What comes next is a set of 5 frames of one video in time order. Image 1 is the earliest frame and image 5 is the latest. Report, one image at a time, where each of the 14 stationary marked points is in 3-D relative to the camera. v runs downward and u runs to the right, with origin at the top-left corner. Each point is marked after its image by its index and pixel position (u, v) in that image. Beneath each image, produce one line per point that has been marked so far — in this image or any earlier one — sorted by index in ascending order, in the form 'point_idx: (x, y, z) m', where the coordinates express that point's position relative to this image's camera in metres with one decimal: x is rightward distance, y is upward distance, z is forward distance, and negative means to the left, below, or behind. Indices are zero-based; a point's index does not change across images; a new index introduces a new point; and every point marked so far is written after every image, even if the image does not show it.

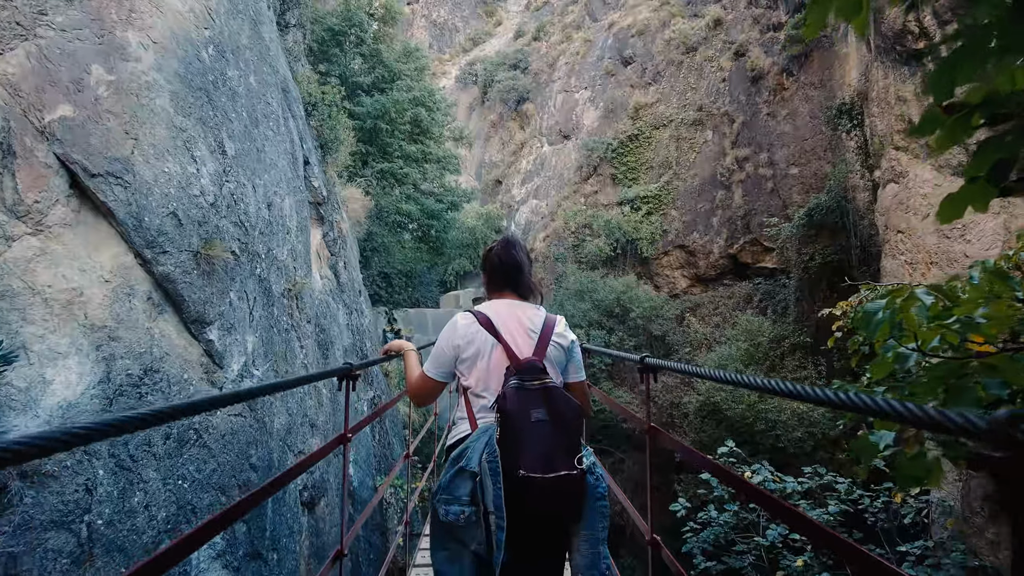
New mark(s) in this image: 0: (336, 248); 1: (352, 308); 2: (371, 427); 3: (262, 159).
0: (-2.0, +0.5, +6.7) m
1: (-2.0, -0.2, +7.1) m
2: (-1.6, -1.6, +6.5) m
3: (-1.9, +1.0, +4.4) m
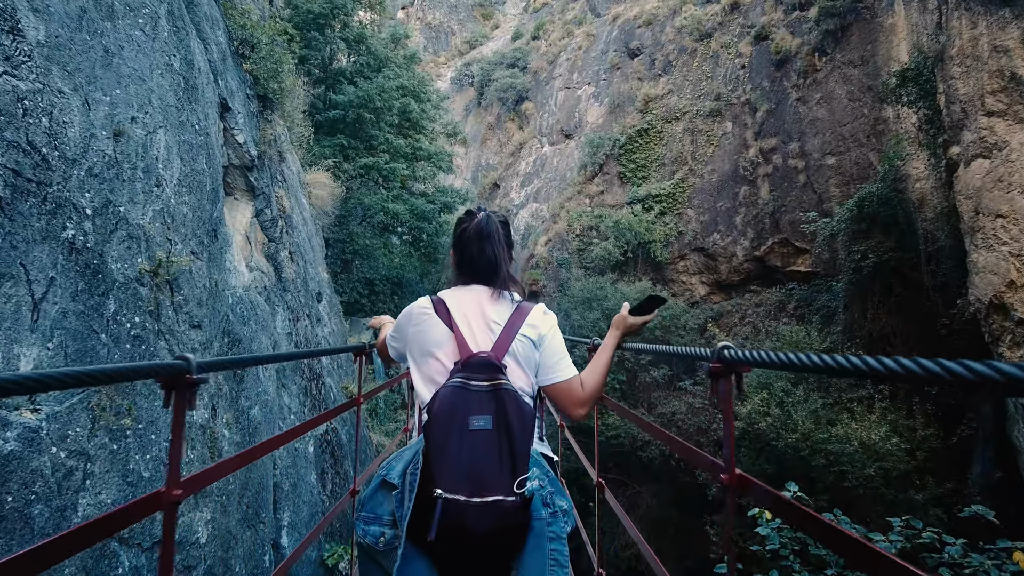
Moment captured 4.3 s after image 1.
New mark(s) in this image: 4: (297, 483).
0: (-2.0, +0.5, +5.0) m
1: (-2.0, -0.2, +5.4) m
2: (-1.6, -1.6, +4.8) m
3: (-1.9, +1.1, +2.7) m
4: (-1.6, -1.5, +4.3) m
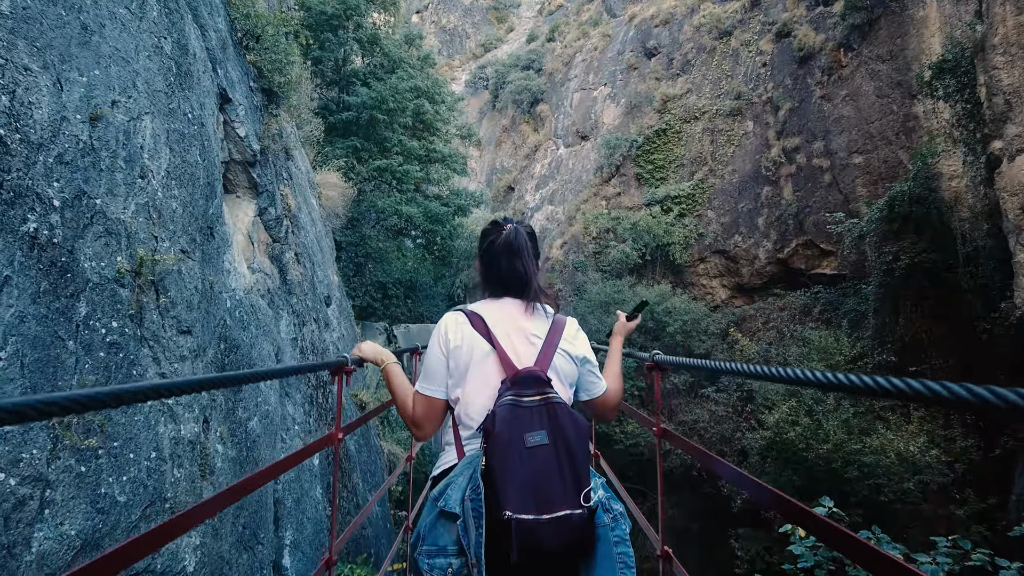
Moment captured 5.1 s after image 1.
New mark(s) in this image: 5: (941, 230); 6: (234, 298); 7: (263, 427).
0: (-1.9, +0.5, +4.8) m
1: (-1.8, -0.3, +5.2) m
2: (-1.5, -1.6, +4.5) m
3: (-1.8, +1.1, +2.5) m
4: (-1.5, -1.5, +4.1) m
5: (+6.3, +0.9, +8.5) m
6: (-1.7, -0.1, +3.6) m
7: (-1.5, -0.9, +3.6) m
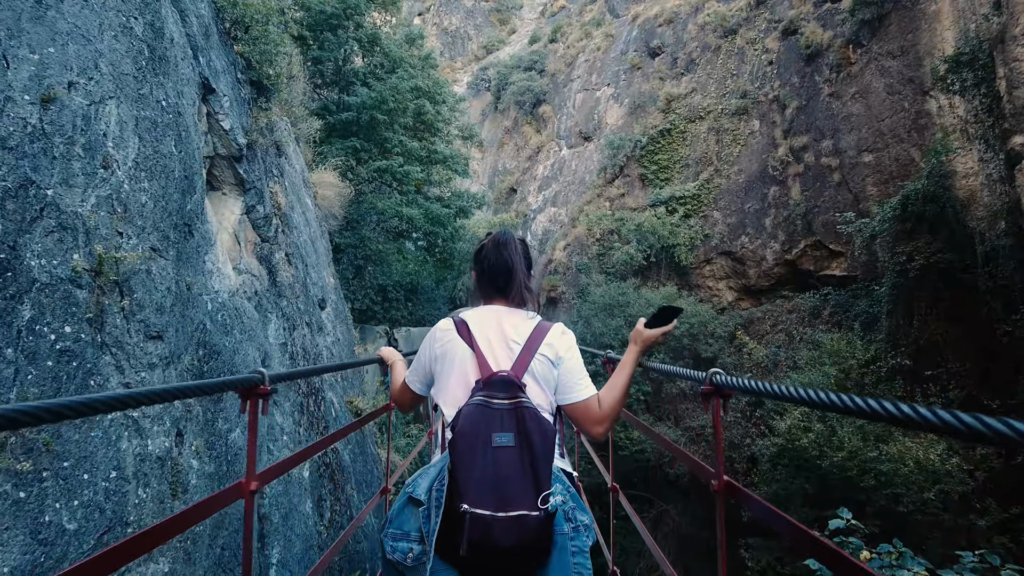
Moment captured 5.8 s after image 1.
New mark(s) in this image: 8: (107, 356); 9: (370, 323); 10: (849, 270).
0: (-1.9, +0.4, +4.5) m
1: (-1.8, -0.3, +4.9) m
2: (-1.5, -1.6, +4.3) m
3: (-1.8, +1.1, +2.3) m
4: (-1.5, -1.5, +3.8) m
5: (+6.3, +0.8, +8.2) m
6: (-1.7, -0.1, +3.4) m
7: (-1.5, -0.9, +3.3) m
8: (-1.6, -0.3, +2.2) m
9: (-3.1, -0.8, +12.7) m
10: (+6.4, +0.3, +11.0) m
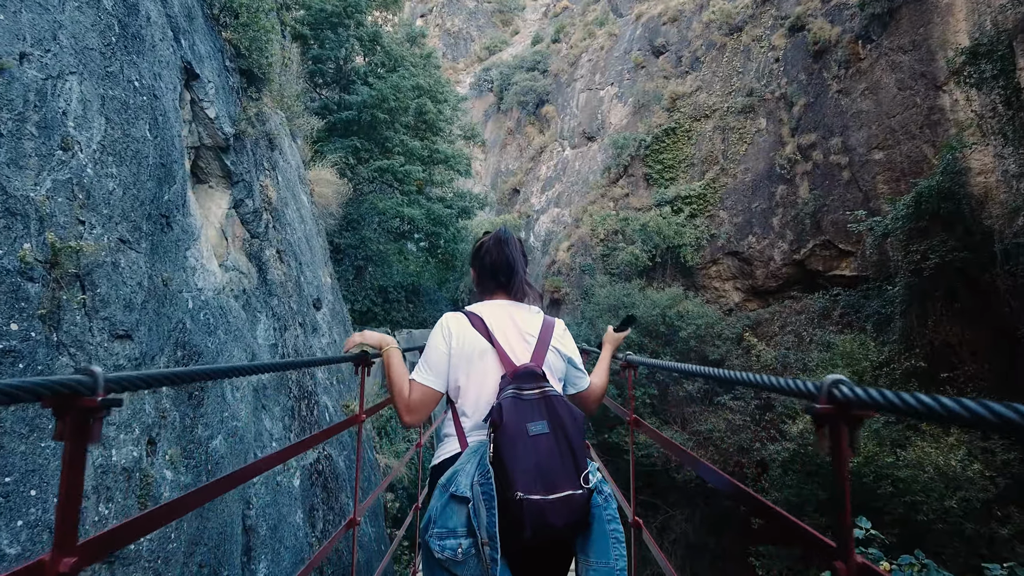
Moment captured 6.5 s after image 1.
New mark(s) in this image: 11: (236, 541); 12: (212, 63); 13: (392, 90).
0: (-1.9, +0.4, +4.3) m
1: (-1.8, -0.3, +4.7) m
2: (-1.4, -1.6, +4.1) m
3: (-1.8, +1.1, +2.0) m
4: (-1.5, -1.5, +3.6) m
5: (+6.4, +0.8, +8.0) m
6: (-1.7, -0.1, +3.2) m
7: (-1.5, -0.9, +3.1) m
8: (-1.6, -0.2, +2.0) m
9: (-3.0, -0.8, +12.4) m
10: (+6.5, +0.3, +10.7) m
11: (-1.5, -1.4, +3.1) m
12: (-2.0, +1.5, +3.9) m
13: (-2.5, +4.1, +11.8) m
